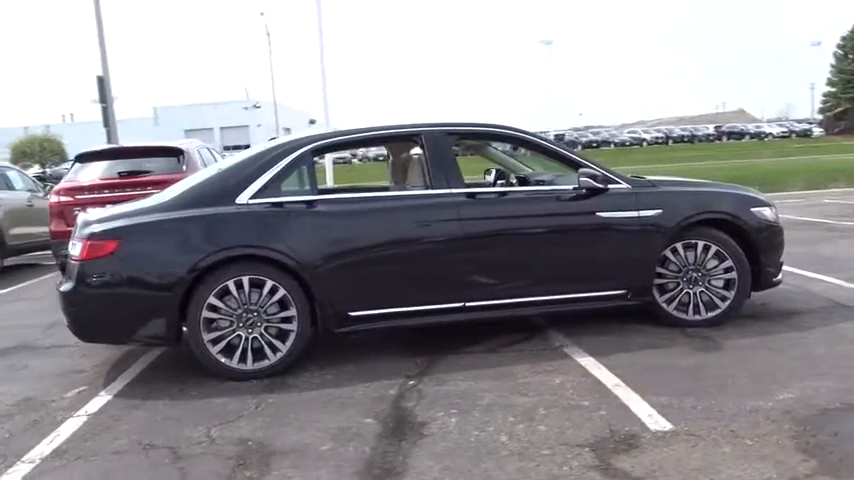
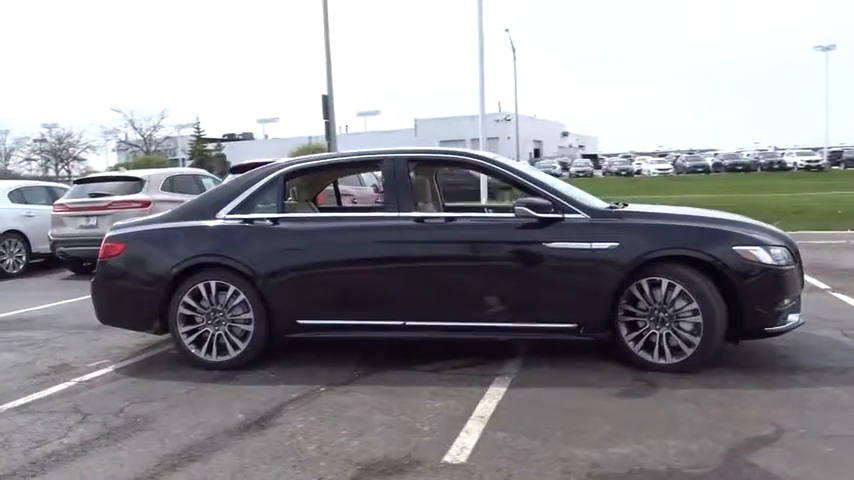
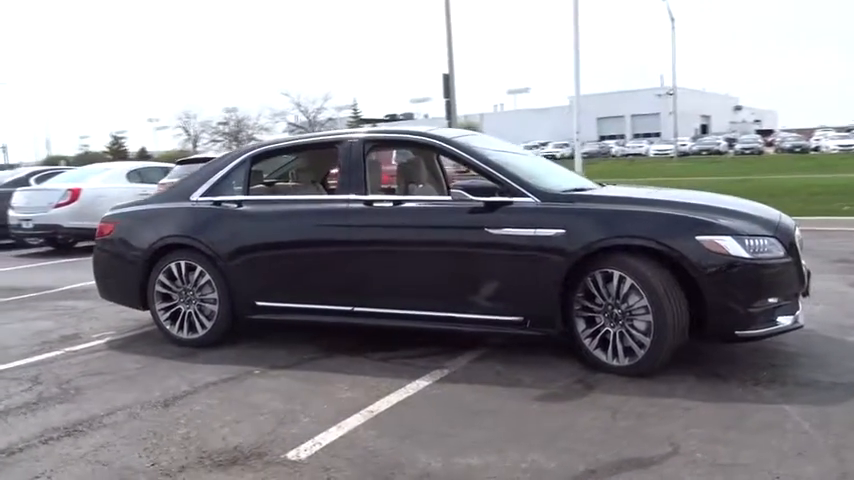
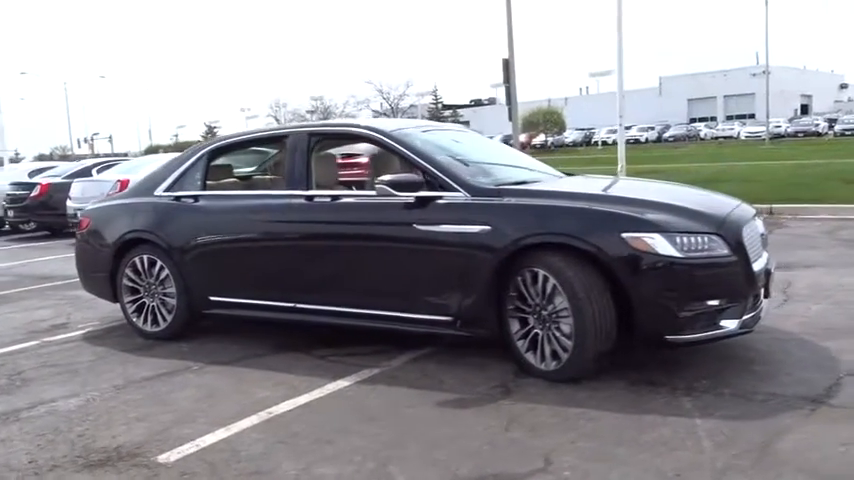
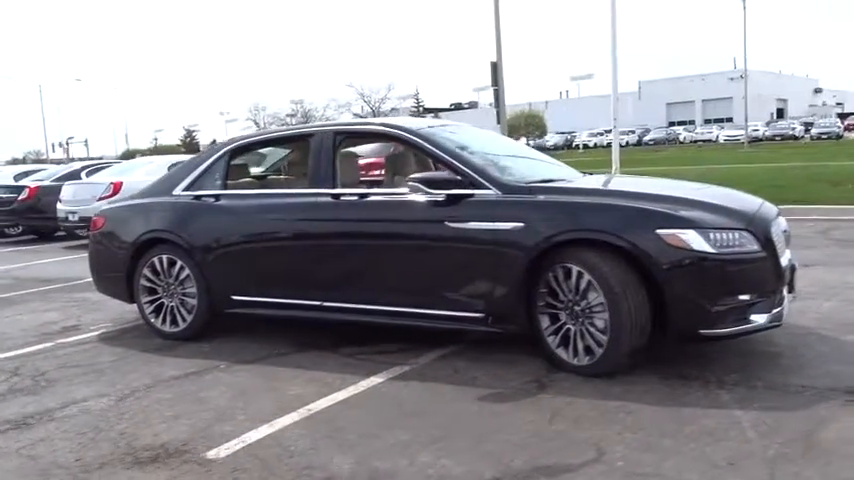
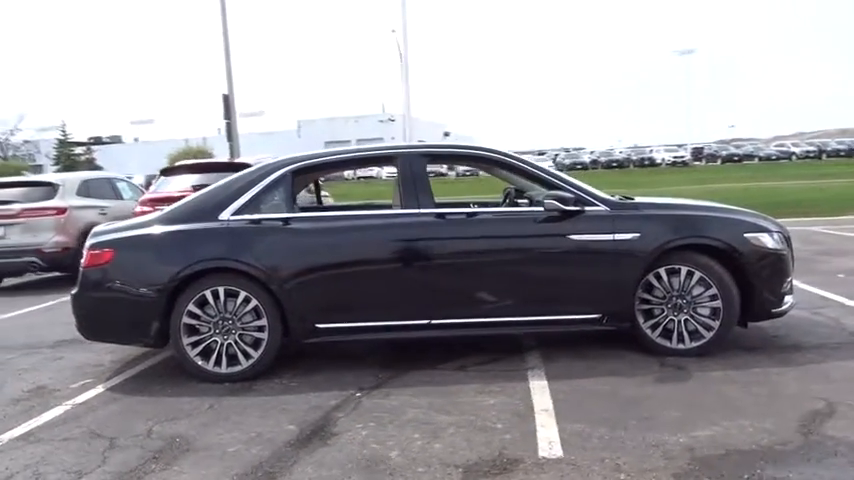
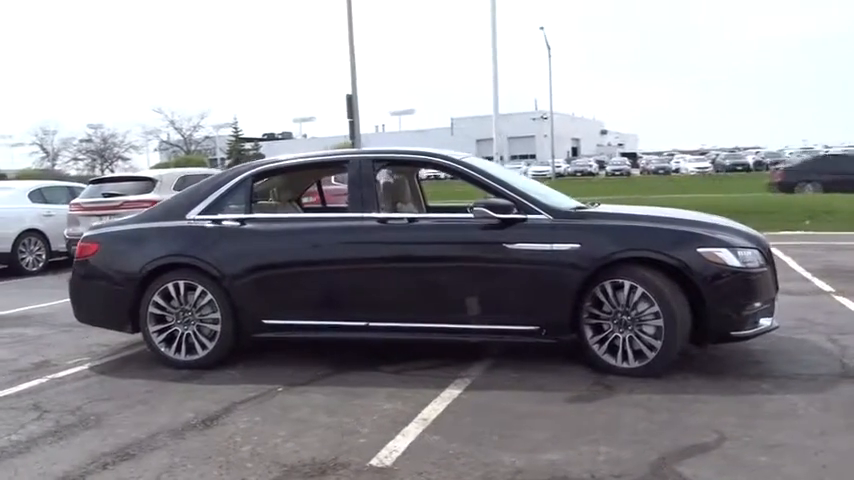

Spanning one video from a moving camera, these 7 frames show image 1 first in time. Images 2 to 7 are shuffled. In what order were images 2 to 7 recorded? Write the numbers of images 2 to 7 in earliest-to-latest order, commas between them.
6, 2, 7, 3, 5, 4
